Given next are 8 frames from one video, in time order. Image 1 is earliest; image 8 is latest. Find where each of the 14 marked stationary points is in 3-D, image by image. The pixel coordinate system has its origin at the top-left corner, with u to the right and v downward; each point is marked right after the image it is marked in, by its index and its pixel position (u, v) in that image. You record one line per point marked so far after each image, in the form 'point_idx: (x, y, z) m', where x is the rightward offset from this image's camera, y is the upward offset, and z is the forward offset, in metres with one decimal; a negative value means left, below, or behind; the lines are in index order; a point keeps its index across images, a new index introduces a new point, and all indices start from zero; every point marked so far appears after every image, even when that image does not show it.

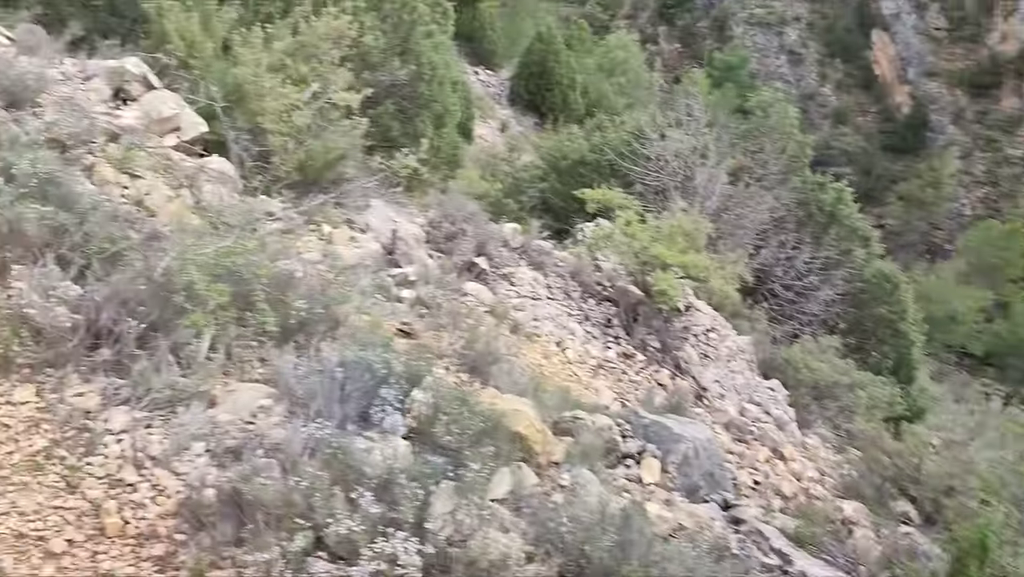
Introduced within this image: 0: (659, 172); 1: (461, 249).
0: (+1.8, +1.4, +10.9) m
1: (-0.4, +0.3, +7.2) m
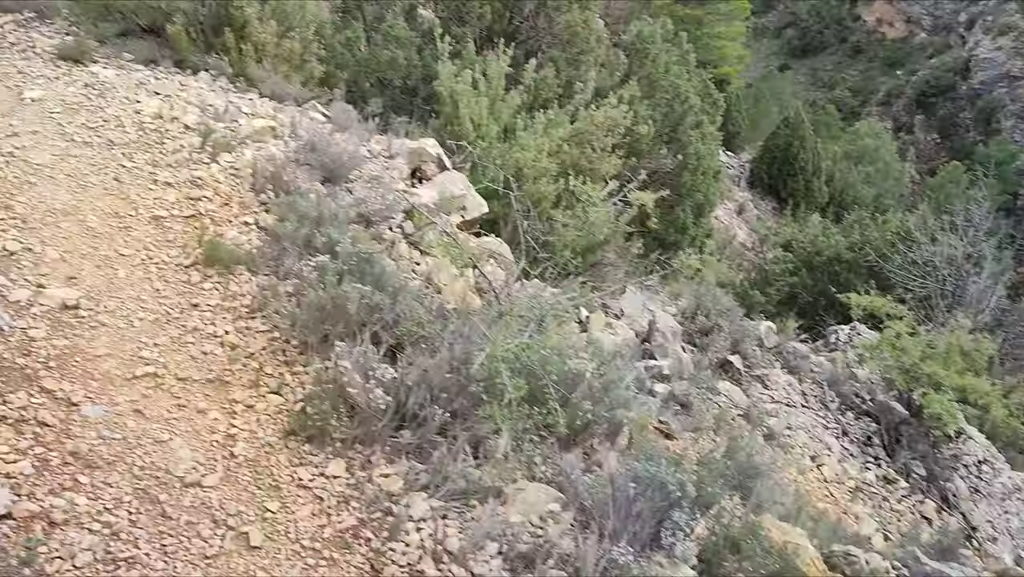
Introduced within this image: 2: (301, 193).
0: (+4.7, +0.1, +10.1) m
1: (+1.6, -0.4, +6.9) m
2: (-1.0, +0.5, +4.3) m
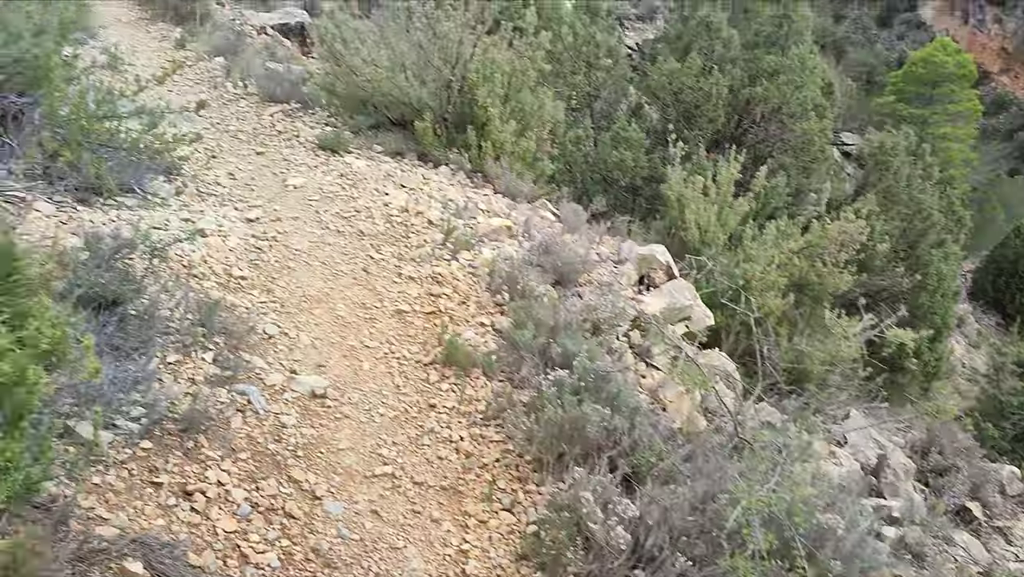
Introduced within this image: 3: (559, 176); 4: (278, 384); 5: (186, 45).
0: (+6.8, -1.4, +8.7) m
1: (+3.1, -1.4, +6.3) m
2: (+0.1, 0.0, +4.3) m
3: (+0.4, +0.9, +7.1) m
4: (-0.9, -0.4, +3.6) m
5: (-3.3, +2.4, +8.9) m
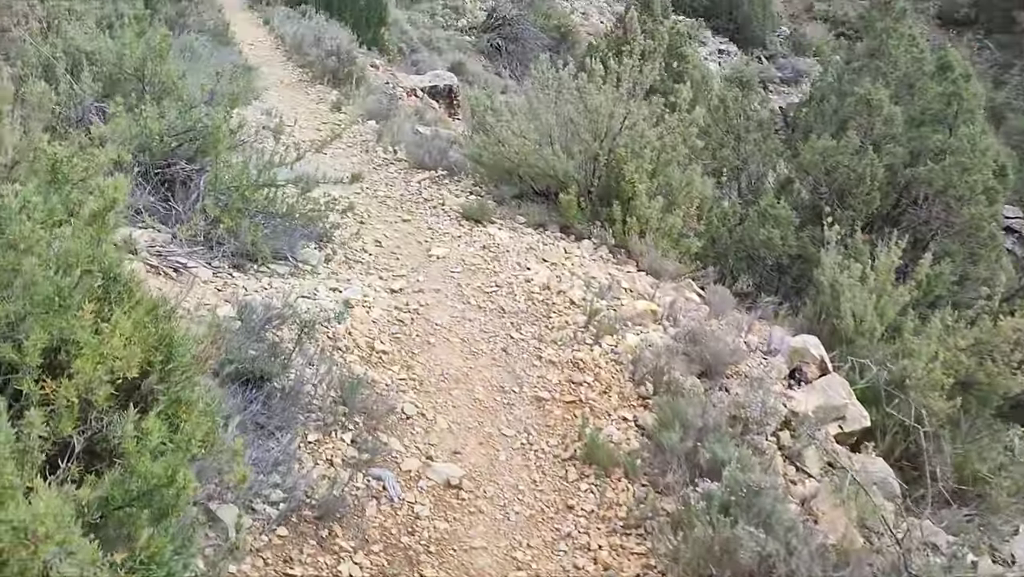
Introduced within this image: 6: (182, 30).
0: (+7.9, -2.5, +7.5) m
1: (+3.9, -2.1, +5.5) m
2: (+0.8, -0.5, +4.1) m
3: (+1.5, +0.3, +6.9) m
4: (-0.4, -0.7, +3.5) m
5: (-1.8, +1.9, +9.3) m
6: (-3.7, +2.9, +10.1) m
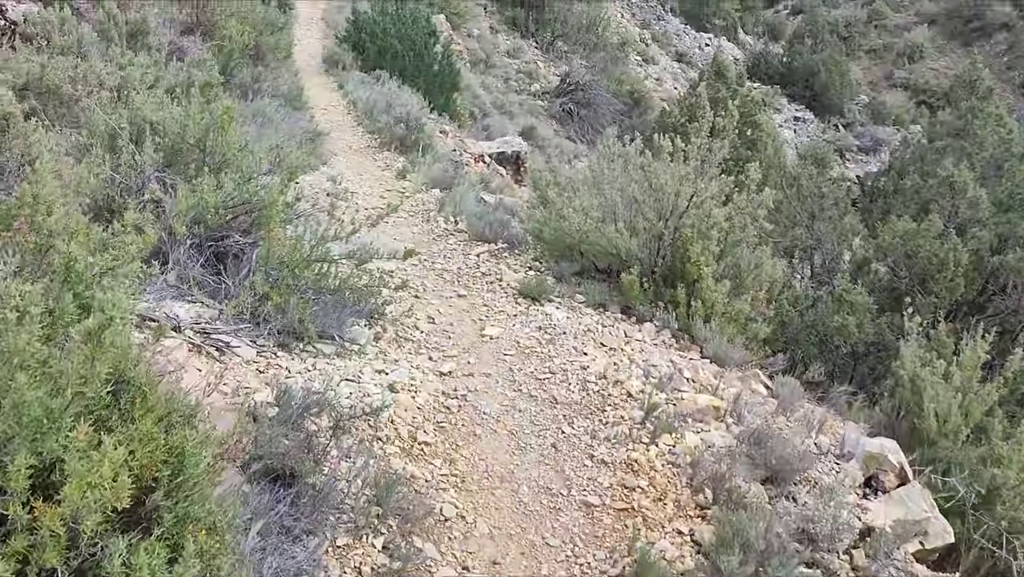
0: (+8.2, -3.3, +6.4) m
1: (+4.1, -2.7, +4.9) m
2: (+1.0, -0.9, +3.8) m
3: (+1.9, -0.4, +6.5) m
4: (-0.2, -1.1, +3.2) m
5: (-1.1, +1.2, +9.3) m
6: (-3.0, +2.2, +10.3) m
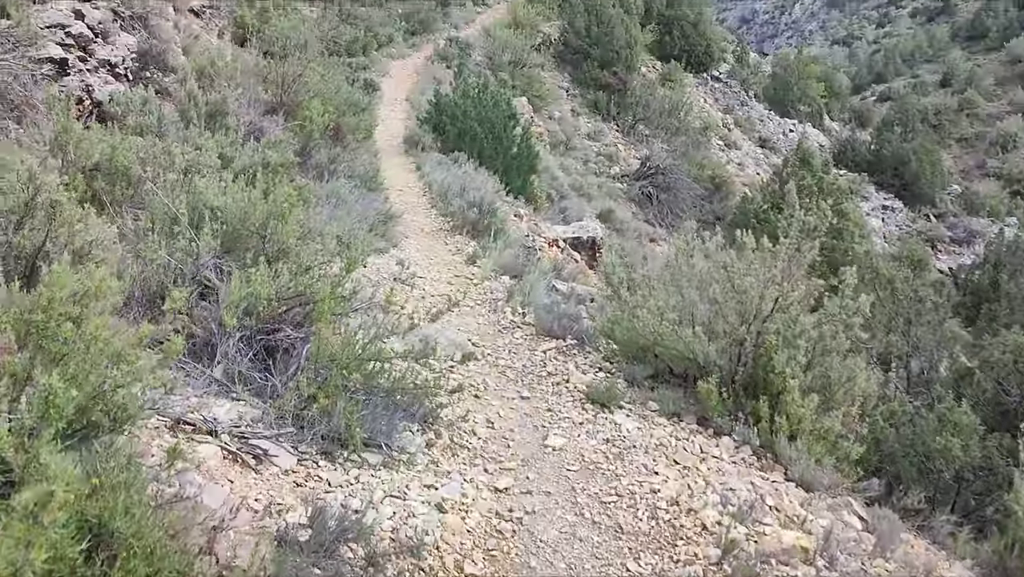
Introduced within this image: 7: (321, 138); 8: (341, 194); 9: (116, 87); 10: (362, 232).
0: (+8.5, -4.3, +5.0) m
1: (+4.3, -3.4, +3.9) m
2: (+1.2, -1.4, +3.2) m
3: (+2.3, -1.1, +5.9) m
4: (-0.1, -1.5, +2.8) m
5: (-0.4, +0.3, +9.0) m
6: (-2.1, +1.3, +10.3) m
7: (-2.4, +1.9, +11.2) m
8: (-1.8, +1.0, +9.6) m
9: (-3.6, +1.8, +8.1) m
10: (-1.5, +0.6, +8.8) m
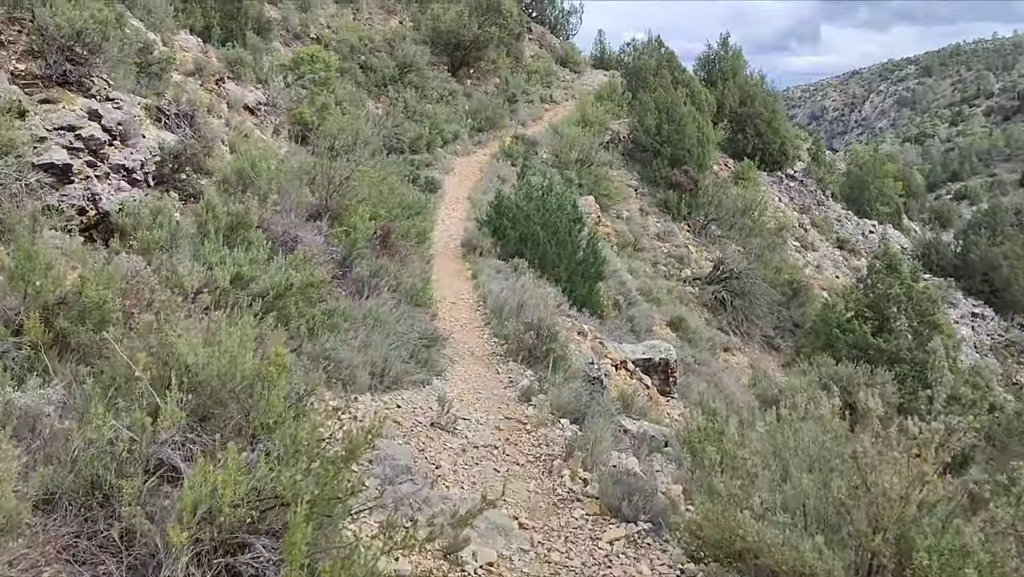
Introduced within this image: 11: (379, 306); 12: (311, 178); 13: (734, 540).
0: (+8.6, -5.3, +2.7) m
1: (+4.4, -4.2, +1.9) m
2: (+1.2, -2.1, +1.7) m
3: (+2.6, -2.1, +4.3) m
4: (-0.1, -2.1, +1.3) m
5: (+0.2, -1.0, +7.7) m
6: (-1.4, 0.0, +9.2) m
7: (-1.7, +0.5, +10.2) m
8: (-1.2, -0.2, +8.5) m
9: (-3.1, +0.8, +7.2) m
10: (-1.0, -0.6, +7.6) m
11: (-1.3, -0.2, +8.7) m
12: (-2.6, +1.4, +11.7) m
13: (+1.2, -1.3, +4.7) m
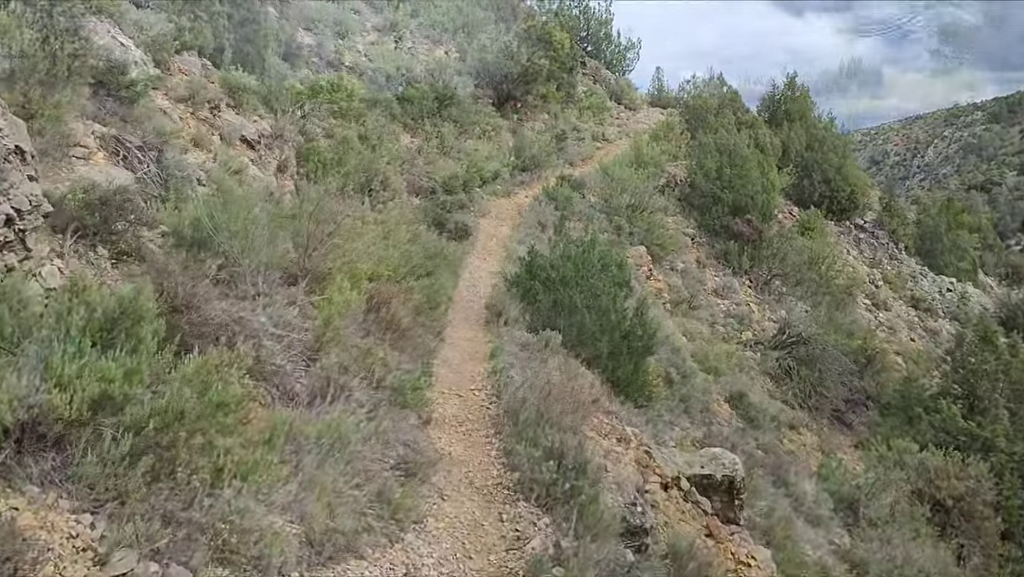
0: (+8.2, -6.1, -0.4) m
1: (+3.9, -4.9, -0.9) m
2: (+0.9, -2.6, -0.8) m
3: (+2.4, -2.8, +1.7) m
4: (-0.4, -2.6, -1.1) m
5: (+0.2, -1.7, +5.3) m
6: (-1.3, -0.8, +6.9) m
7: (-1.5, -0.3, +7.9) m
8: (-1.2, -1.0, +6.2) m
9: (-3.0, +0.1, +5.0) m
10: (-0.9, -1.3, +5.2) m
11: (-1.2, -0.9, +6.4) m
12: (-2.3, +0.6, +9.5) m
13: (+1.0, -2.0, +2.2) m
